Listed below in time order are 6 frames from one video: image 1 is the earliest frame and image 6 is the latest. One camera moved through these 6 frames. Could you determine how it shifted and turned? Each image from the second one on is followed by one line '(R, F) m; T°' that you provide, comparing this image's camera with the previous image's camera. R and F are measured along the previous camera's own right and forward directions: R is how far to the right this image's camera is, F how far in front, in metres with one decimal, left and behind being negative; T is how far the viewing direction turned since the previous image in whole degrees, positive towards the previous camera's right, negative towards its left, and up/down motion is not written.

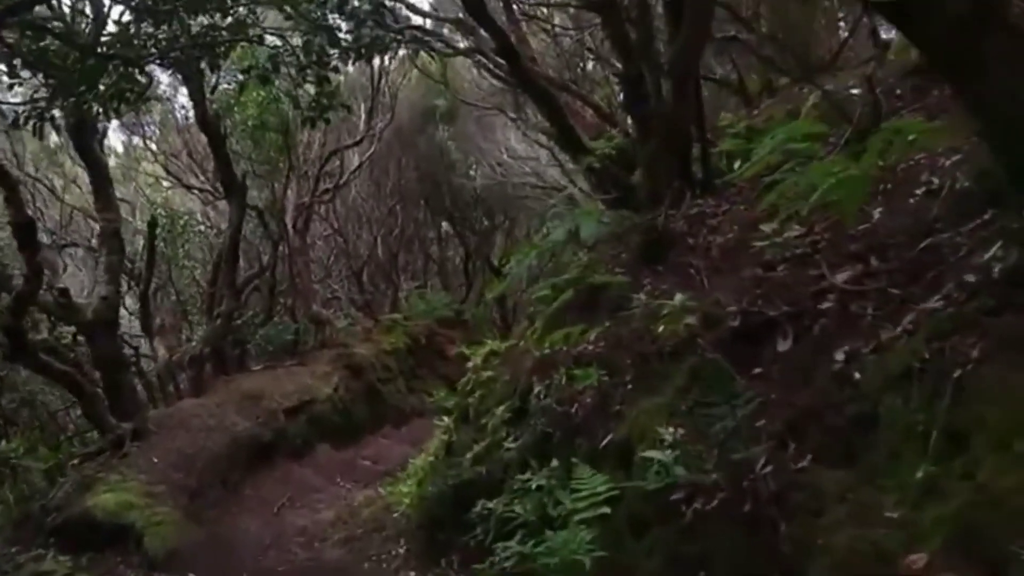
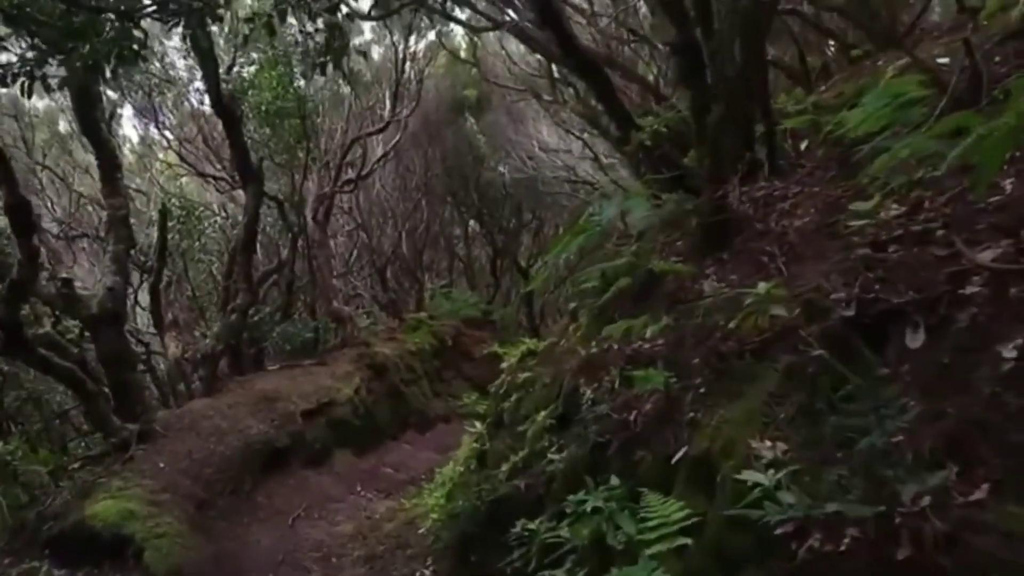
(-0.1, +0.7) m; -1°
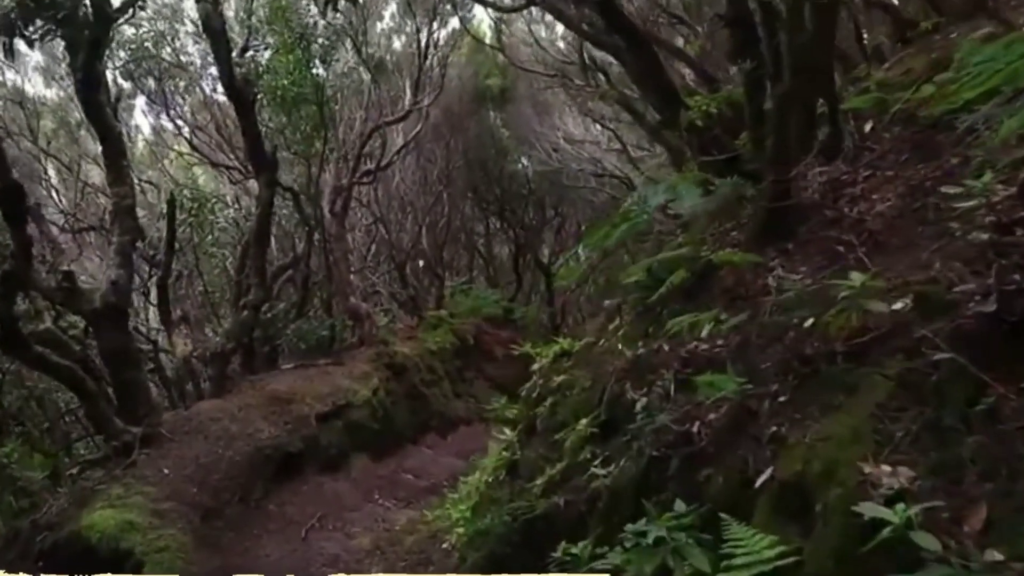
(-0.1, +0.6) m; -1°
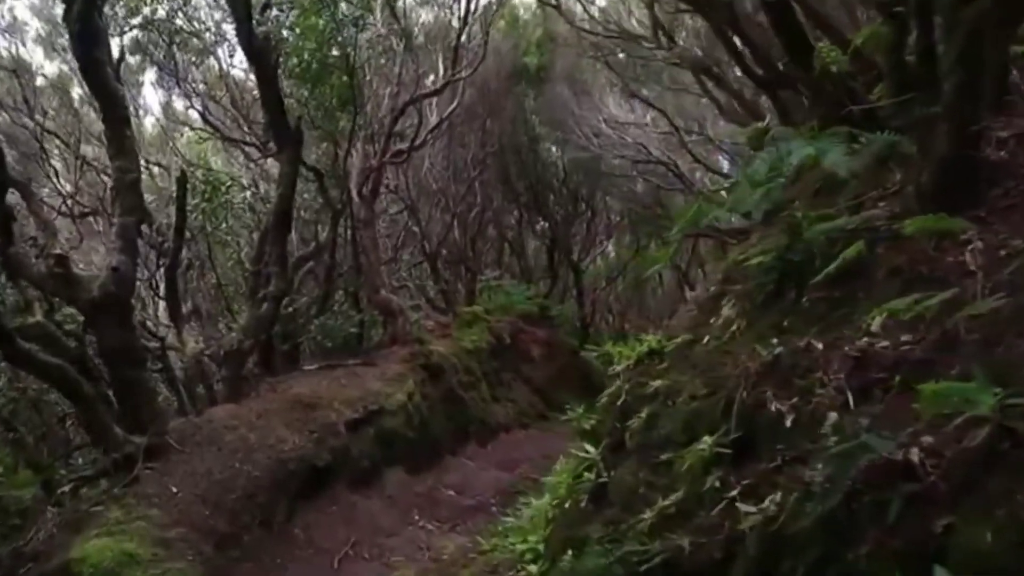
(-0.4, +1.1) m; -1°
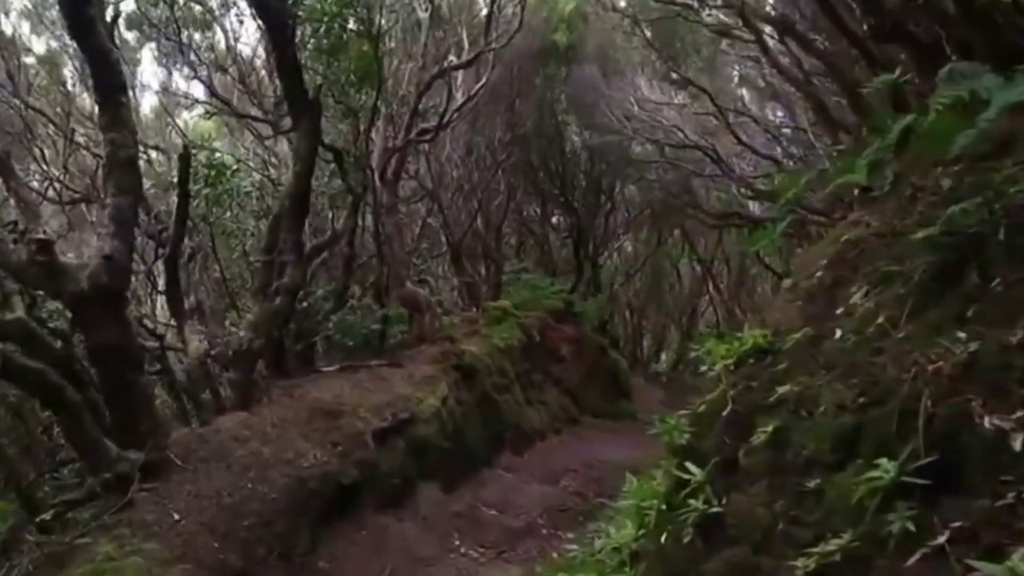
(-0.4, +0.9) m; 0°
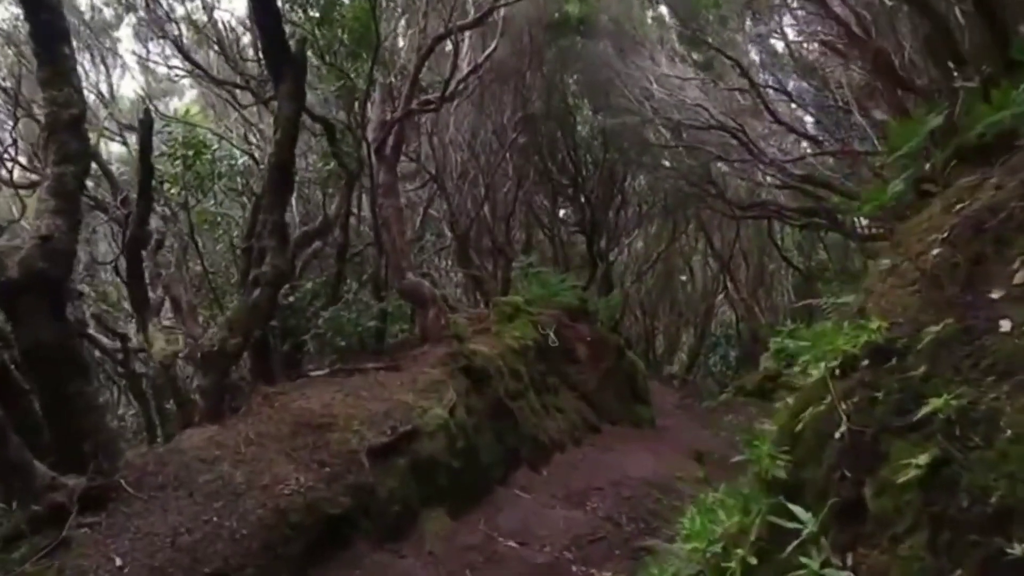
(-0.1, +1.1) m; 0°
